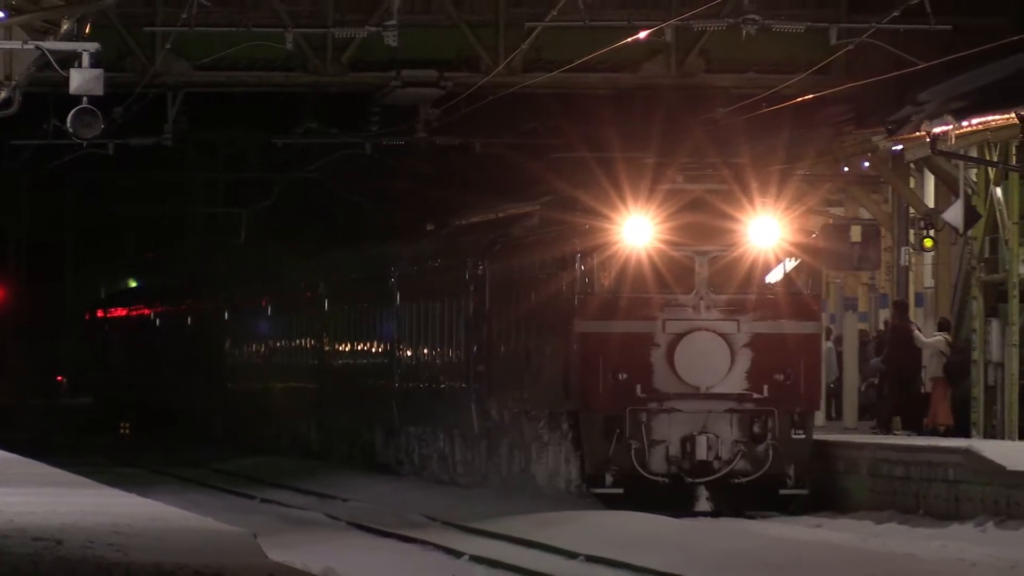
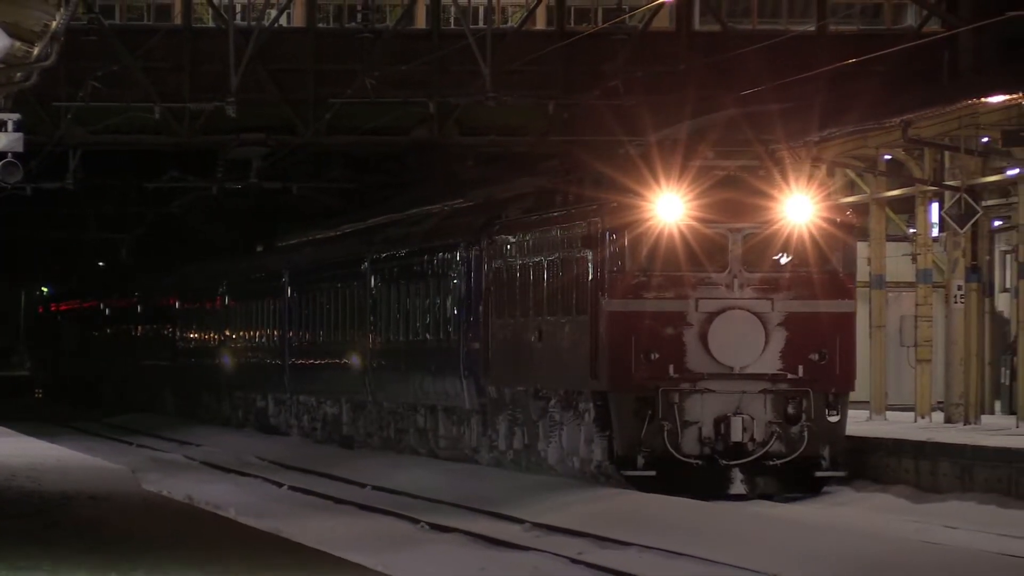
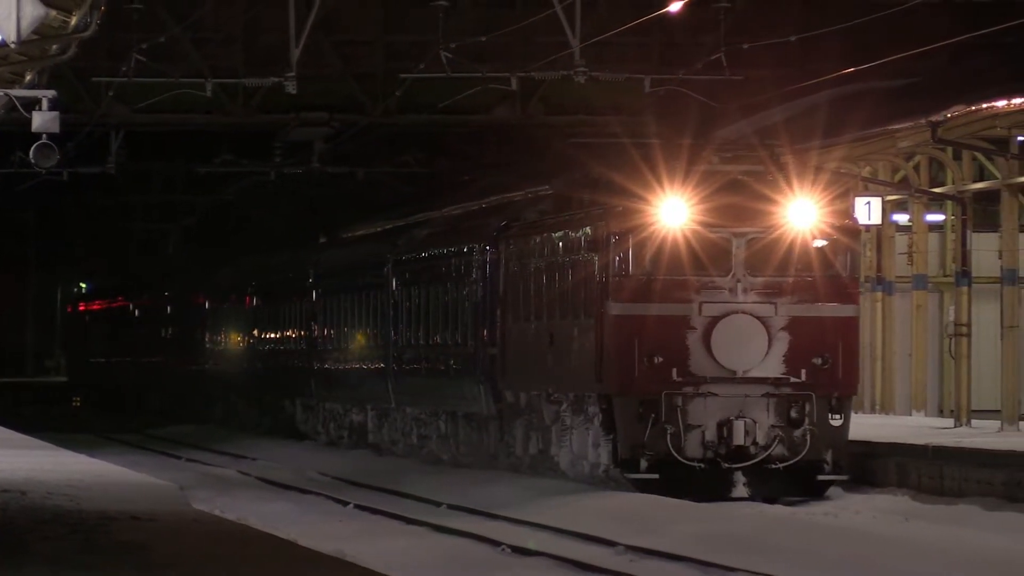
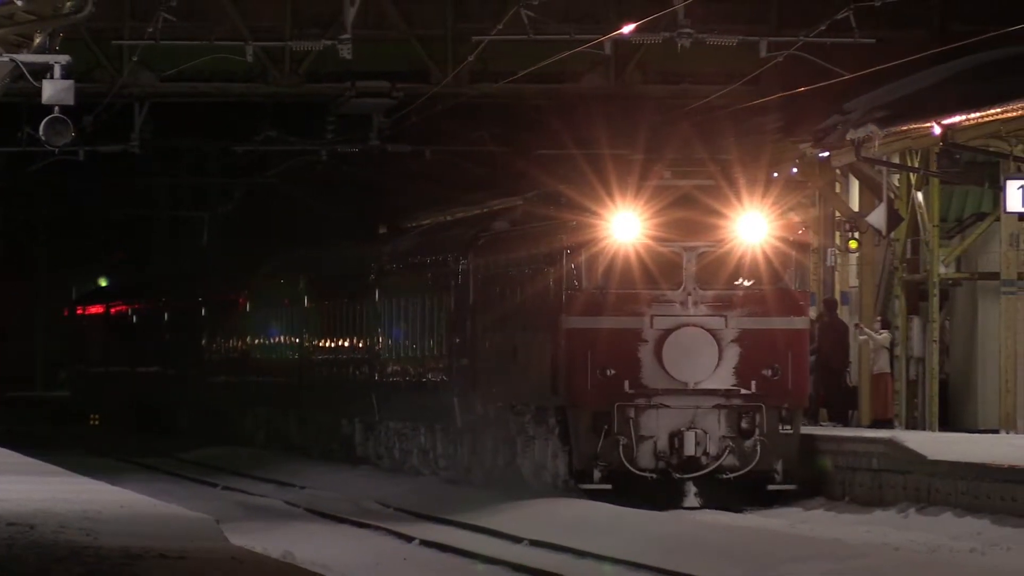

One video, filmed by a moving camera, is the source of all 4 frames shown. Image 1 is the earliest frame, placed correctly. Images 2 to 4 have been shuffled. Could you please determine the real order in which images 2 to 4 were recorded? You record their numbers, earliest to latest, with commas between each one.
4, 3, 2
